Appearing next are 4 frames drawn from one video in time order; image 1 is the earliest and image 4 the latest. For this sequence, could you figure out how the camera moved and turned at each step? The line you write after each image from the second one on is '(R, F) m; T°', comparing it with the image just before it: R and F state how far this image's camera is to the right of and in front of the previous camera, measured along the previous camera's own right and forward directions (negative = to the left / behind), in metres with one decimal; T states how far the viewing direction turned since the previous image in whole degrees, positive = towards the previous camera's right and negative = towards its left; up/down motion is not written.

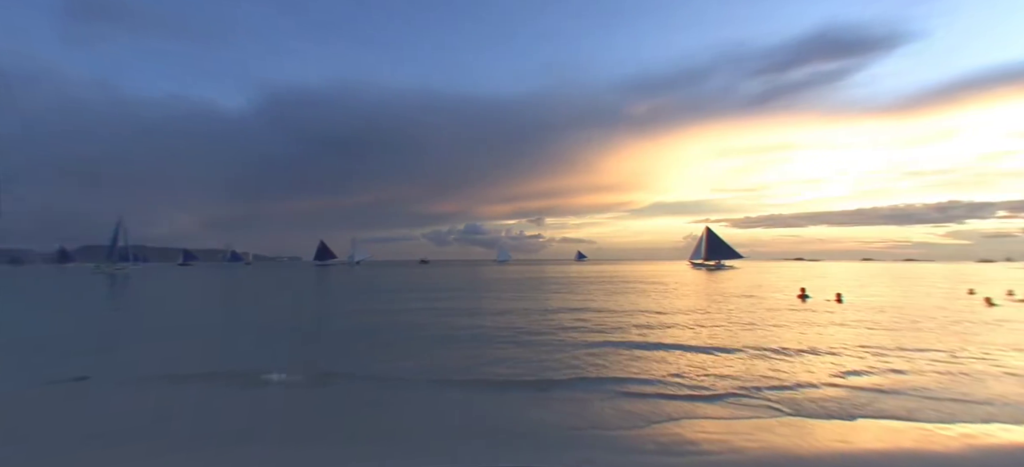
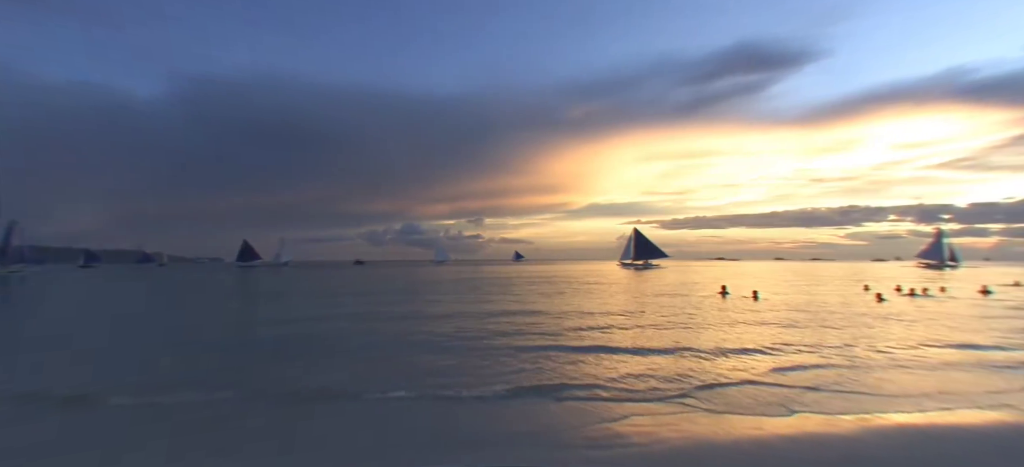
(-0.4, -0.2) m; +7°
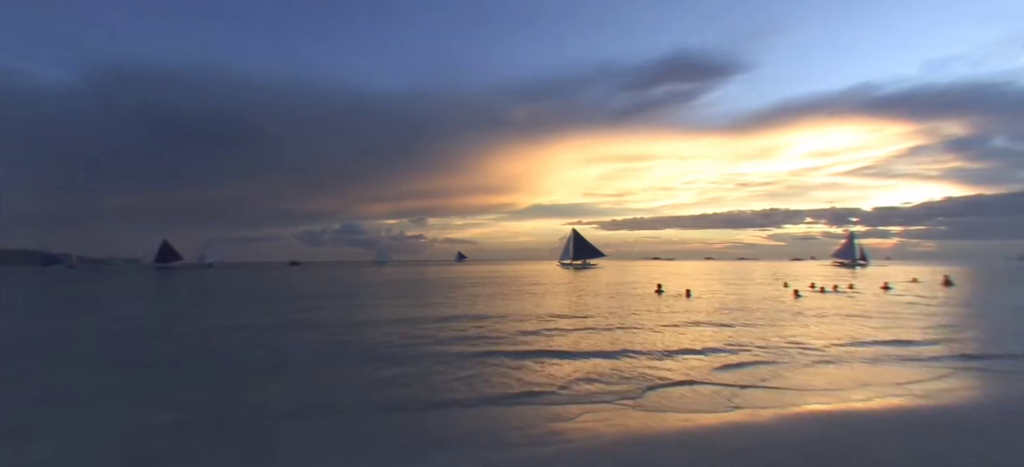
(0.0, +0.1) m; +7°
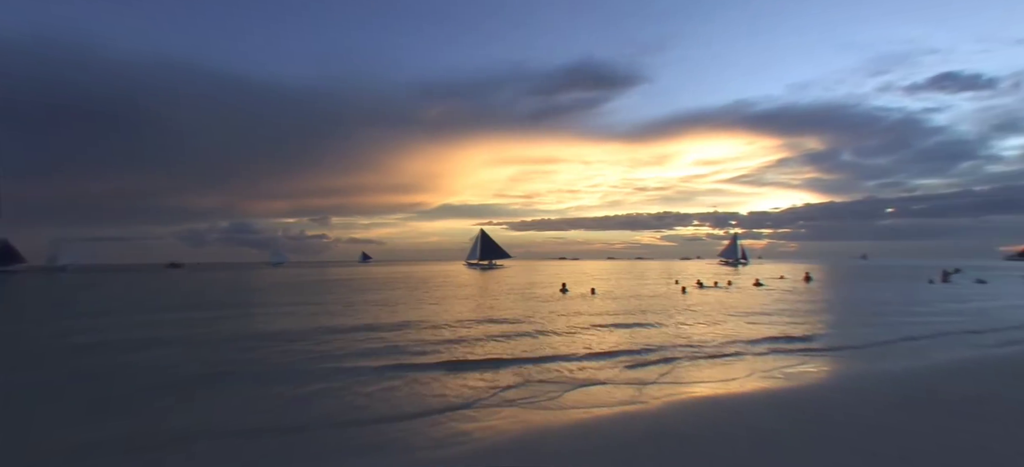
(+0.2, +0.3) m; +11°
